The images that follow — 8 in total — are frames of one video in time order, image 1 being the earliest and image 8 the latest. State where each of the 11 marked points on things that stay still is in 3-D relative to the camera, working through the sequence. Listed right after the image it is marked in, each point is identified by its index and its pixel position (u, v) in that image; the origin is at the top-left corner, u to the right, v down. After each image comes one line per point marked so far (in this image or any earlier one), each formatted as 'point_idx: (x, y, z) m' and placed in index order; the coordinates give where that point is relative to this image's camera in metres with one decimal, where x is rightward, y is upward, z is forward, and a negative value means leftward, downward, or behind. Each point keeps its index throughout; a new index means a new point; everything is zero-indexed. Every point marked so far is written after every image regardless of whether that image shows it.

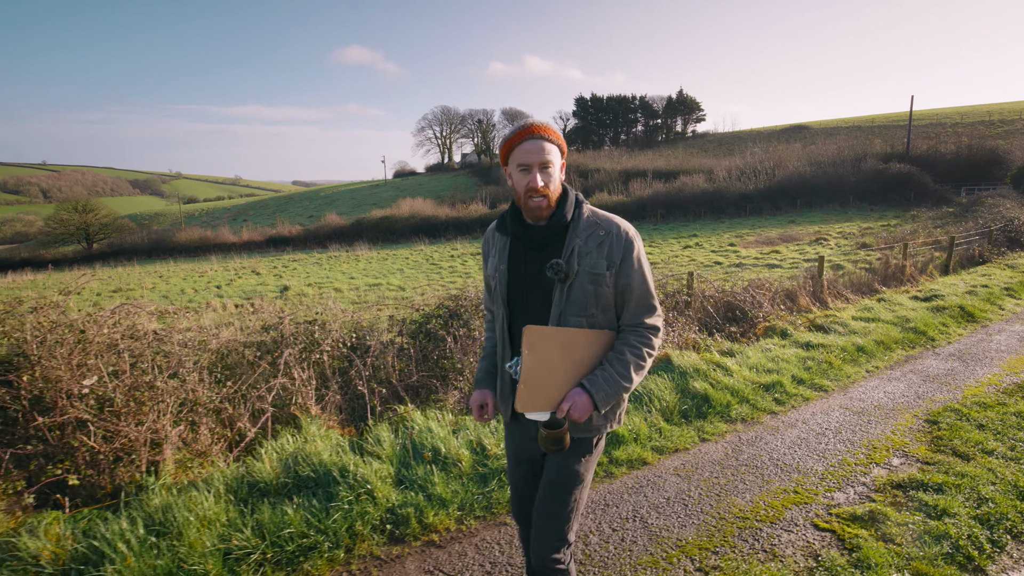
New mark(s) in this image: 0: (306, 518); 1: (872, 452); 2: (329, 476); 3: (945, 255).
0: (-1.0, -1.1, +2.9) m
1: (+2.4, -1.1, +3.9) m
2: (-0.9, -1.0, +3.2) m
3: (+8.8, +0.7, +11.8) m
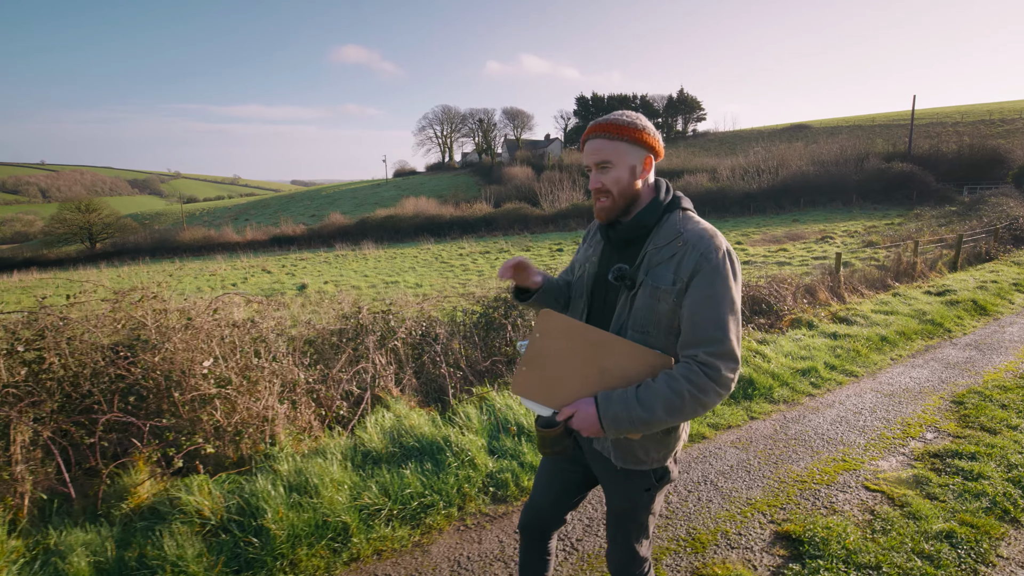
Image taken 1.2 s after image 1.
0: (-0.5, -1.1, +3.2) m
1: (+2.9, -1.0, +4.3) m
2: (-0.4, -0.9, +3.6) m
3: (+9.3, +0.8, +12.2) m
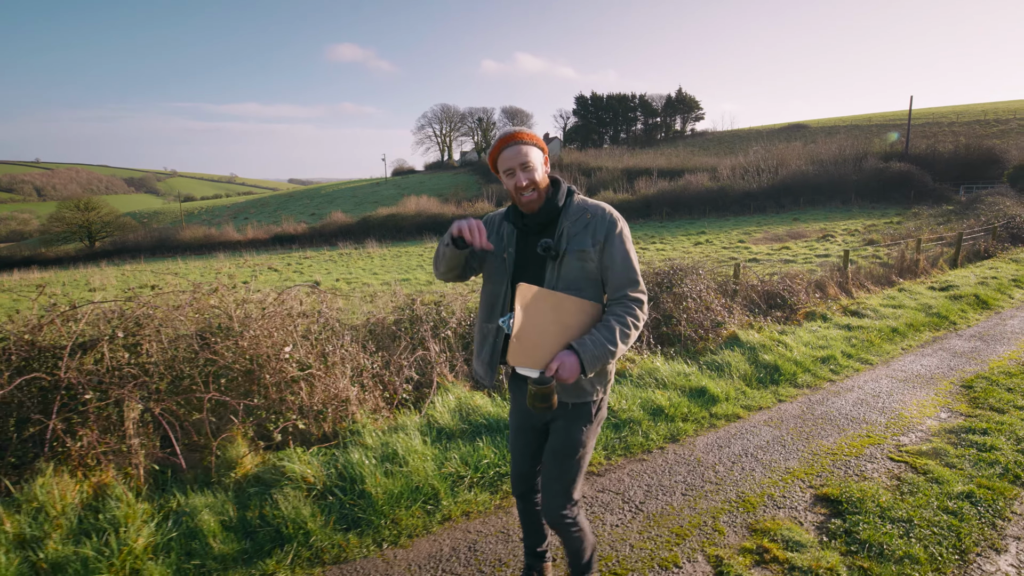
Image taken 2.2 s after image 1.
0: (-0.1, -1.0, +3.6) m
1: (+3.3, -1.0, +4.6) m
2: (-0.1, -0.9, +4.0) m
3: (+9.6, +0.8, +12.6) m
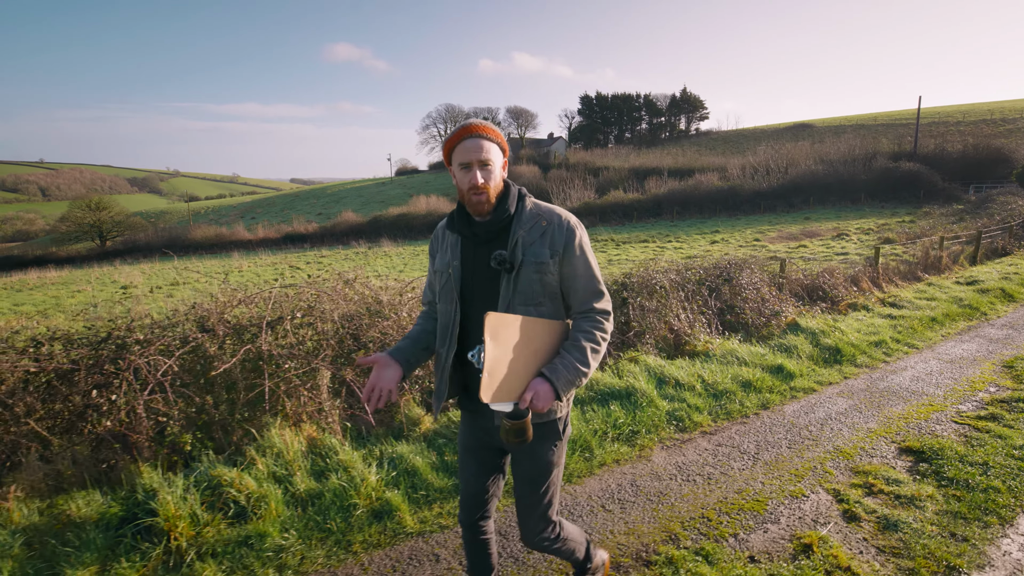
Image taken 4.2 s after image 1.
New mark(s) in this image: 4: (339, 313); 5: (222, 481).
0: (+0.8, -0.9, +4.2) m
1: (+4.2, -0.9, +5.3) m
2: (+0.9, -0.8, +4.6) m
3: (+10.5, +0.9, +13.3) m
4: (-1.3, -0.2, +4.6) m
5: (-1.6, -1.1, +3.2) m
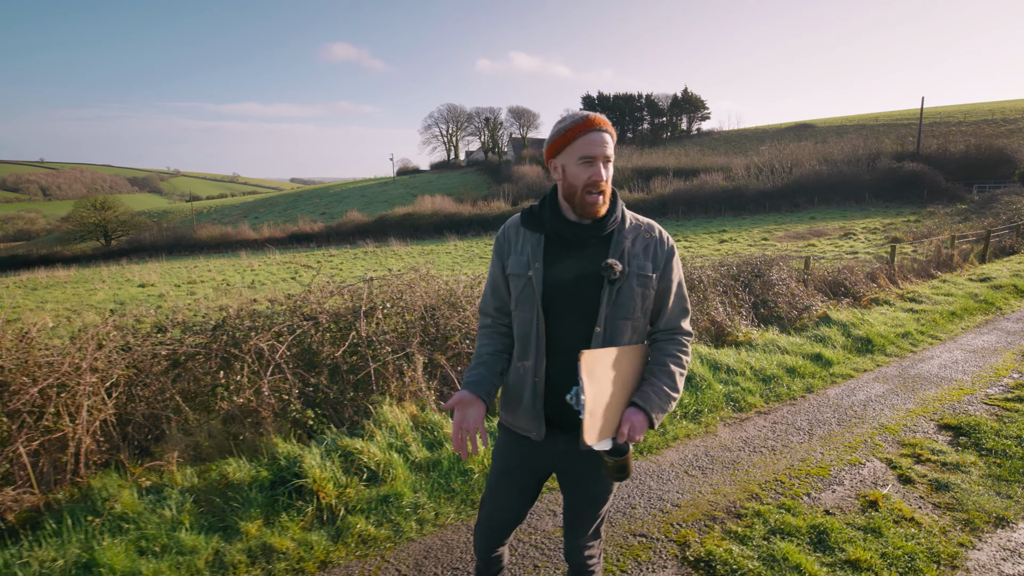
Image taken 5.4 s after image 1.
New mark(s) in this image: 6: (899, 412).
0: (+1.4, -0.9, +4.7) m
1: (+4.8, -0.8, +5.7) m
2: (+1.4, -0.8, +5.0) m
3: (+11.1, +1.0, +13.7) m
4: (-0.8, -0.2, +5.0) m
5: (-1.0, -1.0, +3.6) m
6: (+3.1, -1.0, +4.7) m
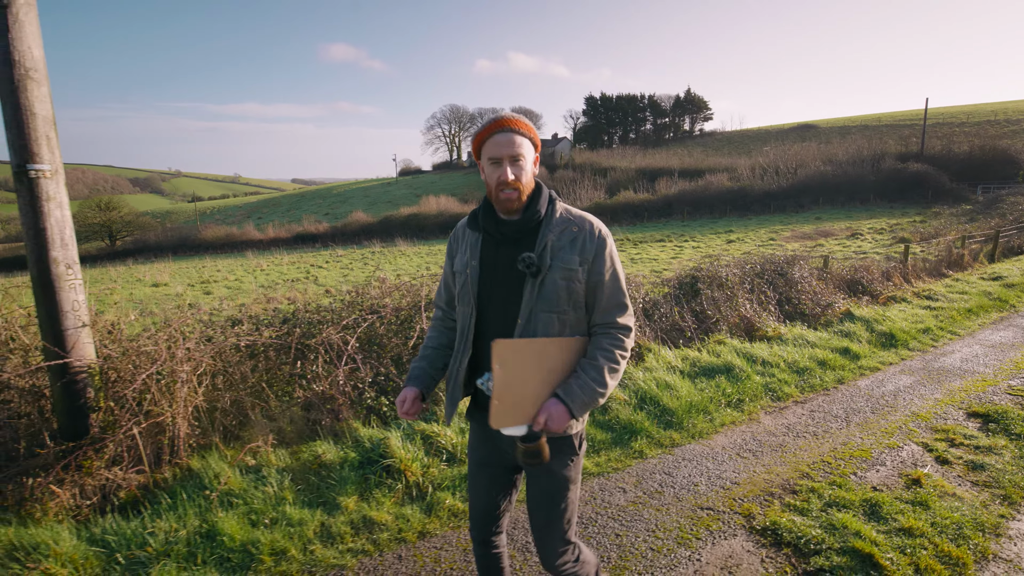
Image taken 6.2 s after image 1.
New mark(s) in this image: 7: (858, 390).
0: (+1.8, -0.8, +5.0) m
1: (+5.2, -0.8, +6.0) m
2: (+1.9, -0.7, +5.3) m
3: (+11.5, +1.0, +14.0) m
4: (-0.3, -0.1, +5.3) m
5: (-0.6, -1.0, +3.9) m
6: (+3.5, -1.0, +5.0) m
7: (+3.1, -0.9, +5.2) m
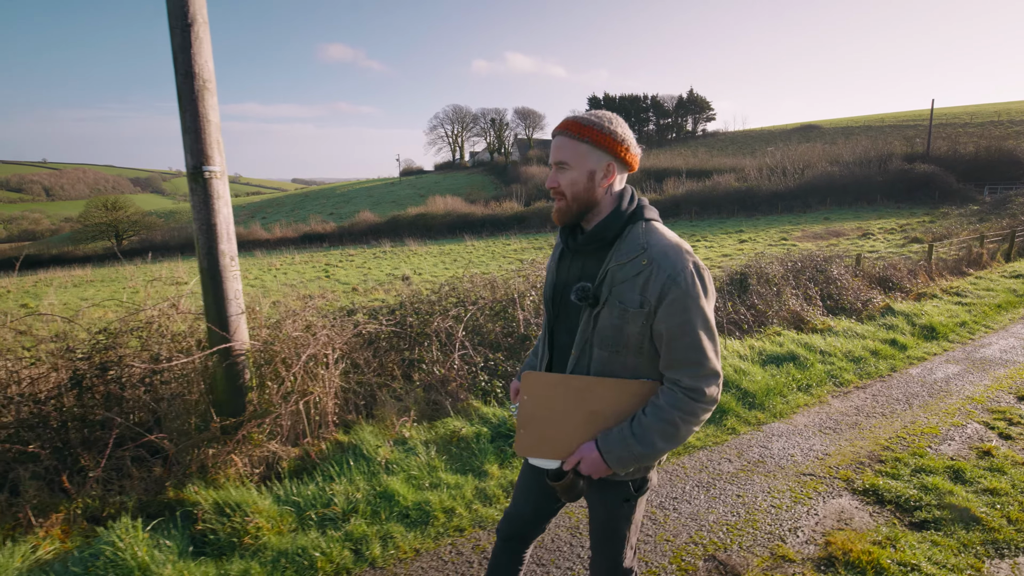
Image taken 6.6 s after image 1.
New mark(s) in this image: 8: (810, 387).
0: (+2.6, -0.8, +5.4) m
1: (+6.0, -0.7, +6.5) m
2: (+2.7, -0.7, +5.8) m
3: (+12.3, +1.1, +14.5) m
4: (+0.5, -0.1, +5.7) m
5: (+0.2, -0.9, +4.4) m
6: (+4.3, -0.9, +5.4) m
7: (+3.9, -0.9, +5.7) m
8: (+2.6, -0.9, +5.2) m
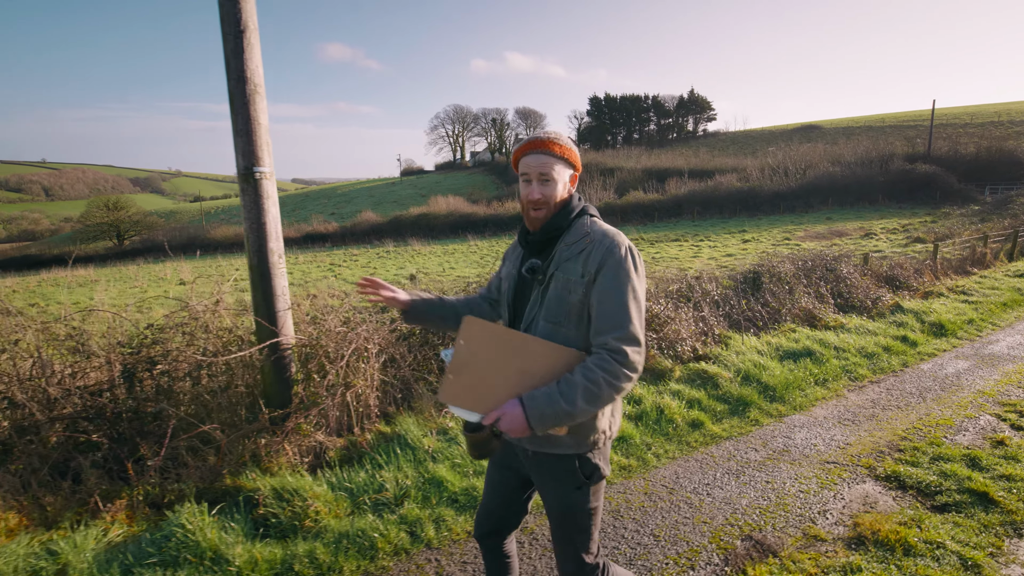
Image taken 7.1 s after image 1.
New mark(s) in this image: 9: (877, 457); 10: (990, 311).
0: (+2.9, -0.8, +5.6) m
1: (+6.2, -0.7, +6.7) m
2: (+2.9, -0.7, +6.0) m
3: (+12.5, +1.1, +14.7) m
4: (+0.7, -0.1, +5.9) m
5: (+0.5, -0.9, +4.6) m
6: (+4.6, -0.9, +5.6) m
7: (+4.1, -0.8, +5.9) m
8: (+2.9, -0.9, +5.4) m
9: (+2.5, -1.2, +4.0) m
10: (+6.8, -0.3, +8.3) m
